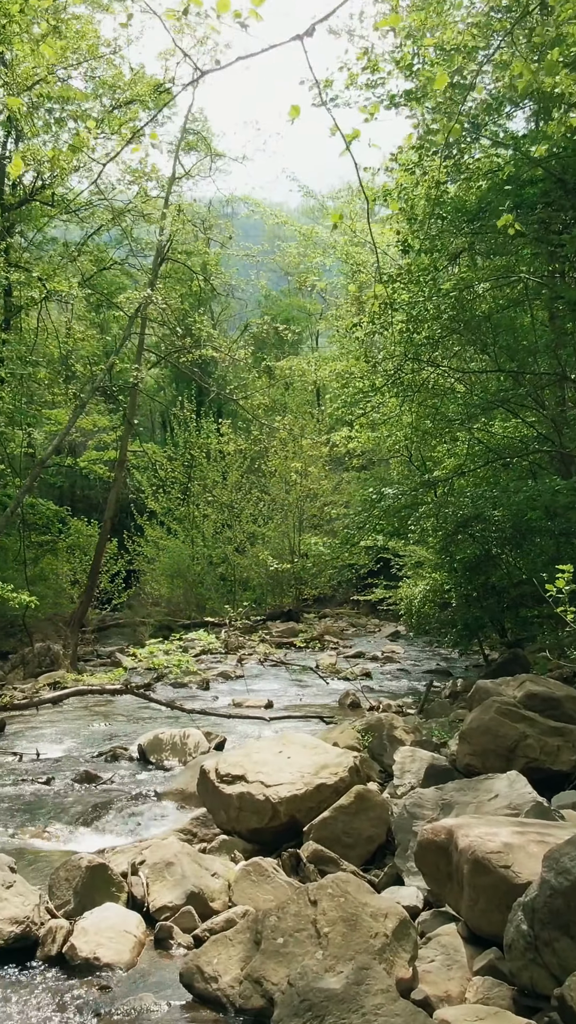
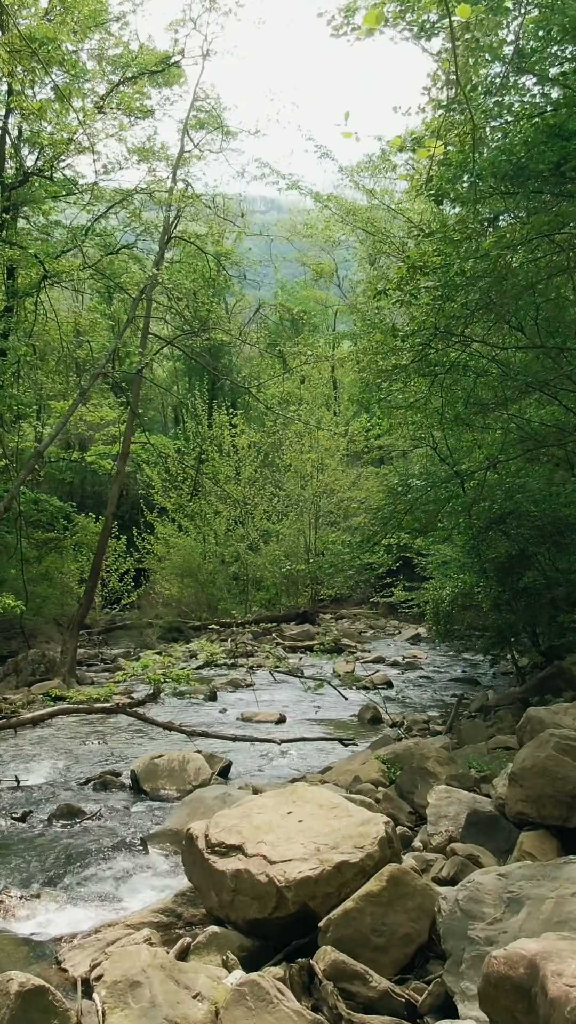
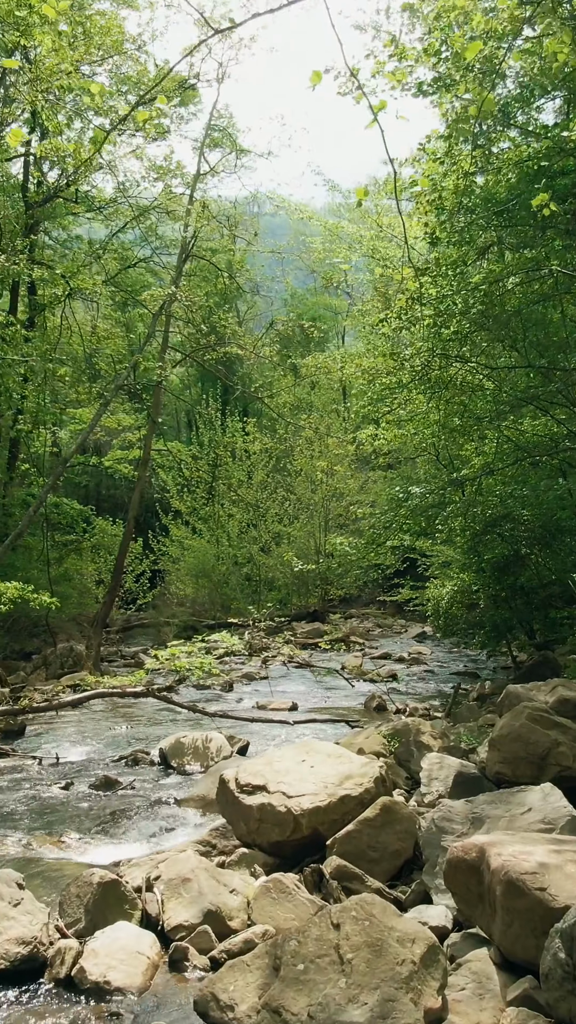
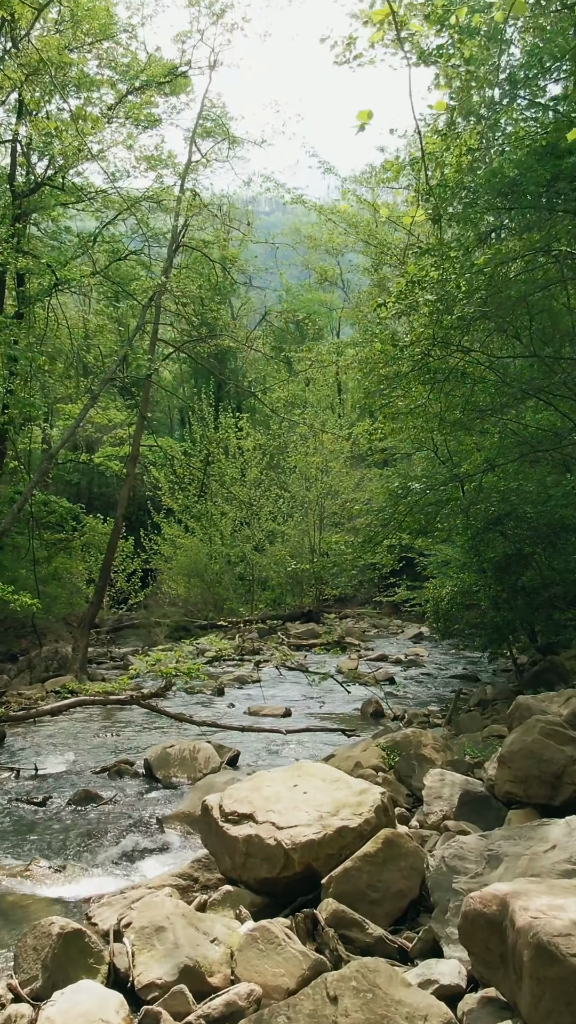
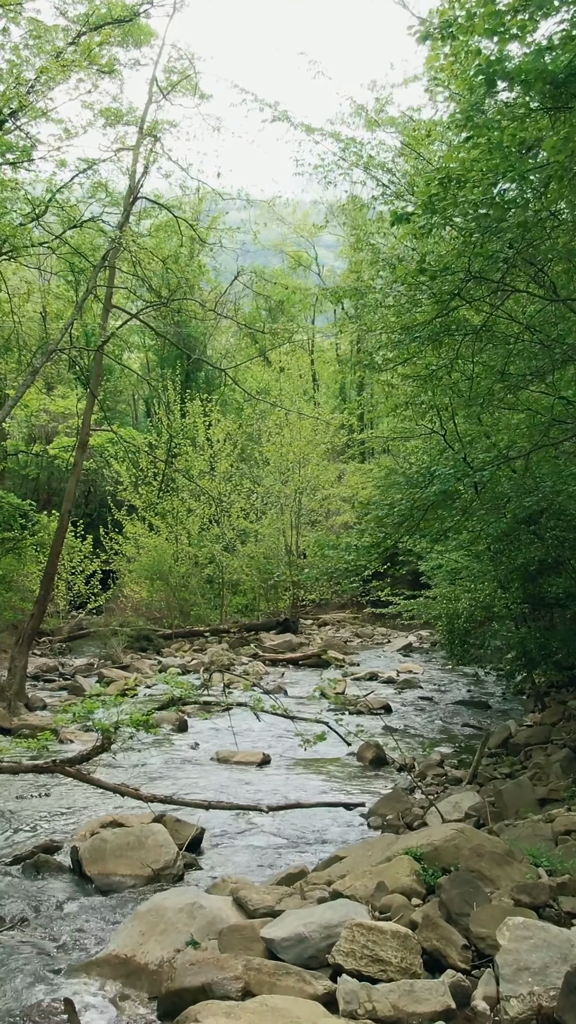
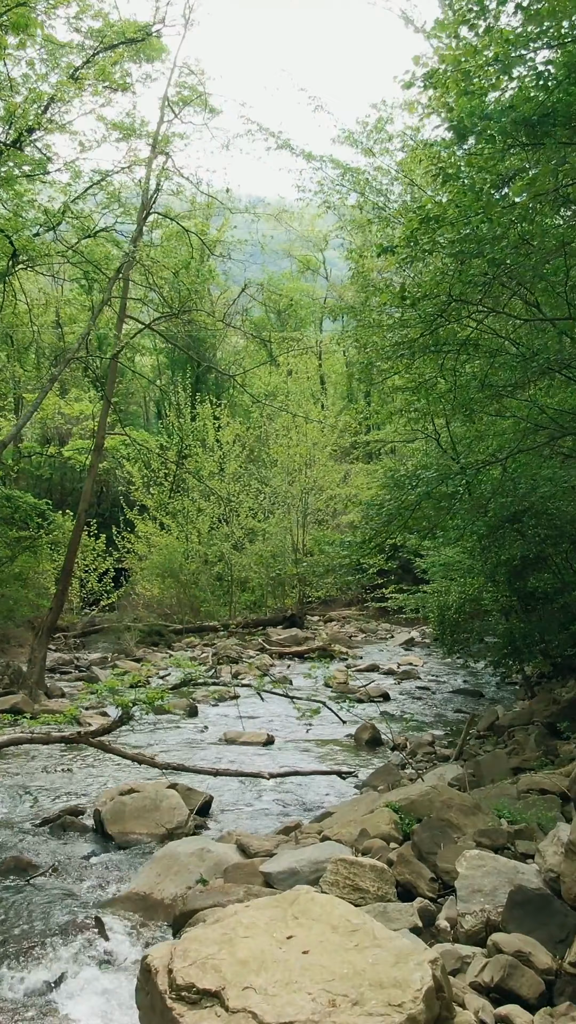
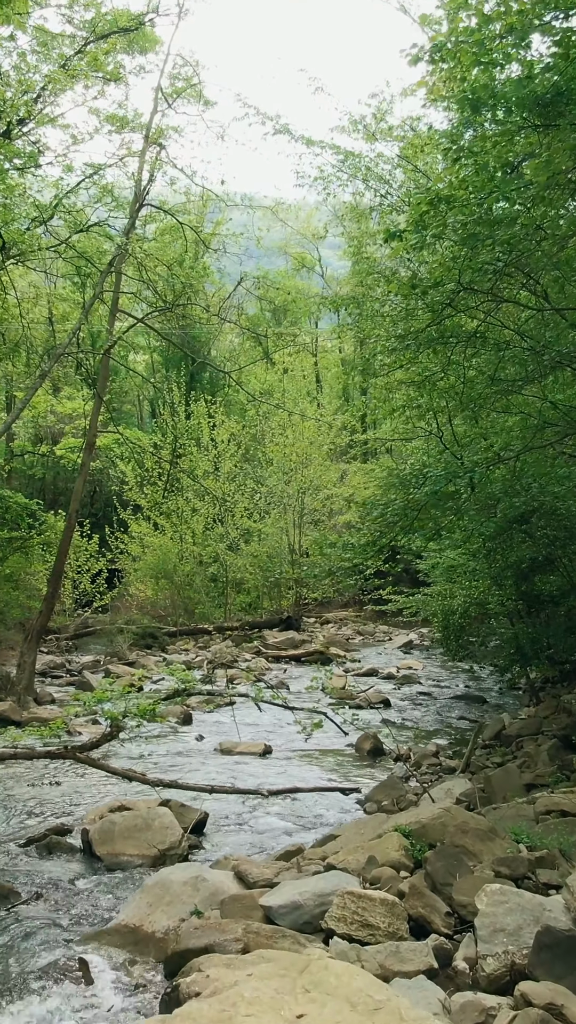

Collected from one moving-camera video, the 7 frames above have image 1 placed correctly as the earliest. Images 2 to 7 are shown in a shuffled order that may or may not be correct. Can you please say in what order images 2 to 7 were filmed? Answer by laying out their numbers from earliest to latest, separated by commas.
3, 4, 2, 6, 7, 5
